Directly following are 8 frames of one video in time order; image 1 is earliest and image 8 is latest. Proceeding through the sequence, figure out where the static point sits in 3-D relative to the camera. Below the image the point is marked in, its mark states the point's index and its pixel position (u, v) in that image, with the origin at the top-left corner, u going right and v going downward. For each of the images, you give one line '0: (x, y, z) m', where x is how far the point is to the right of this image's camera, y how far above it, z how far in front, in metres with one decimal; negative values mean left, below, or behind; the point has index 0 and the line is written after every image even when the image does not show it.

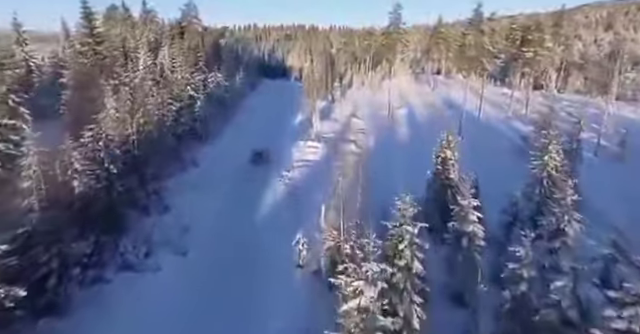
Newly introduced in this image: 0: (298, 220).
0: (-1.1, -2.6, +18.6) m
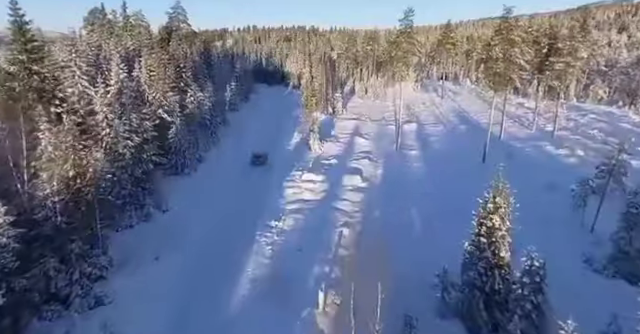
0: (-1.2, -5.0, +13.5) m
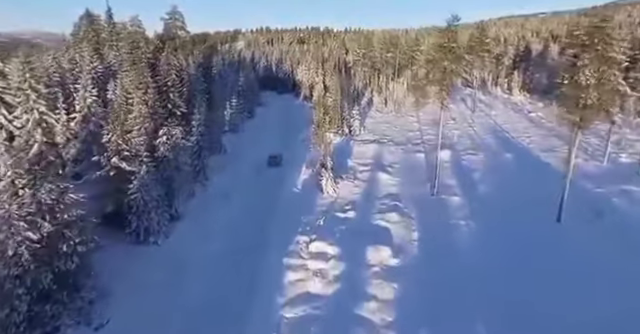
0: (-1.0, -8.4, +6.2) m
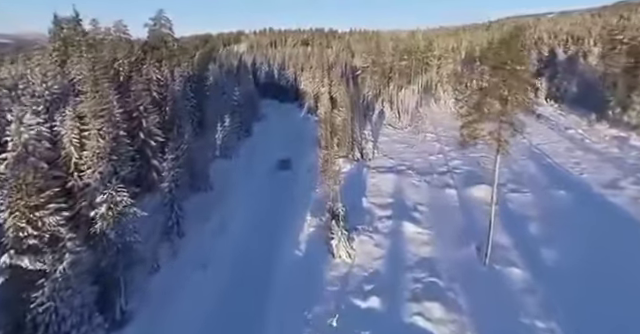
0: (-0.7, -11.4, -0.7) m
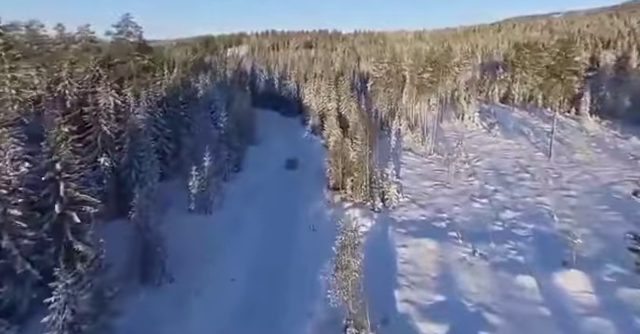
0: (-0.3, -15.5, -10.7) m
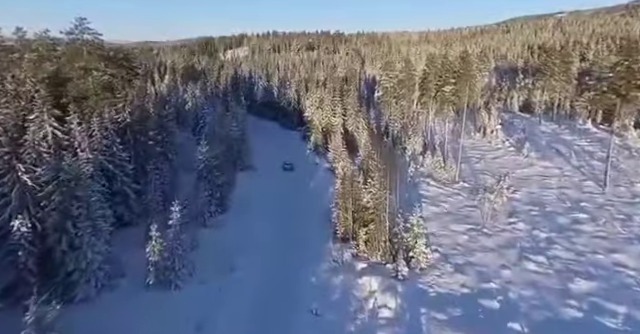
0: (-0.2, -18.7, -18.6) m
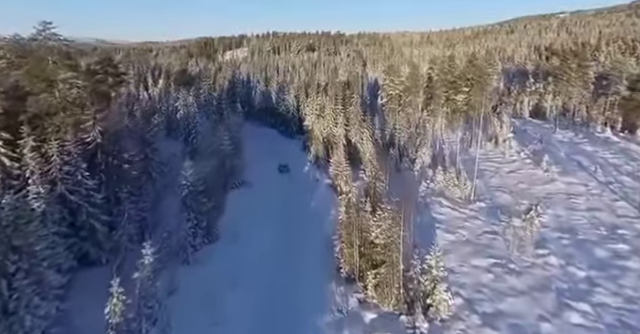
0: (-0.2, -20.4, -22.8) m
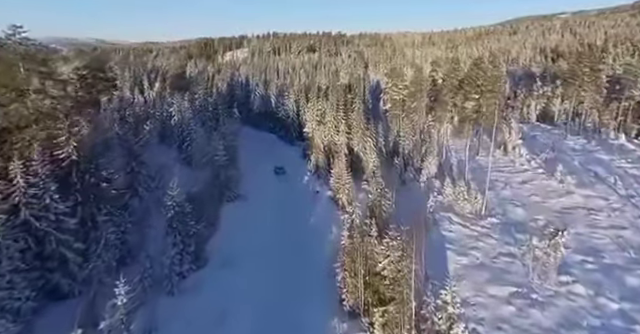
0: (-0.2, -21.5, -25.5) m
